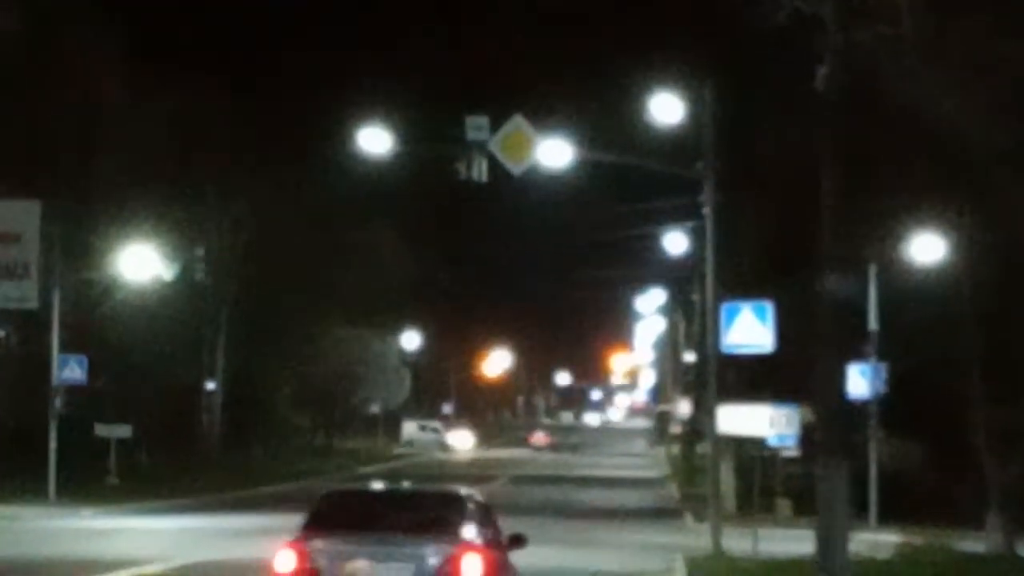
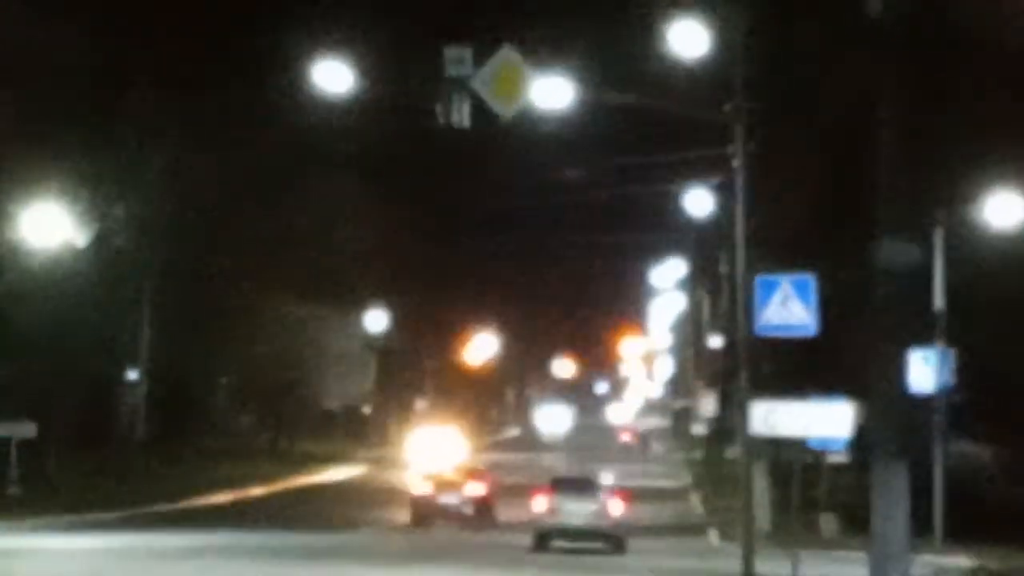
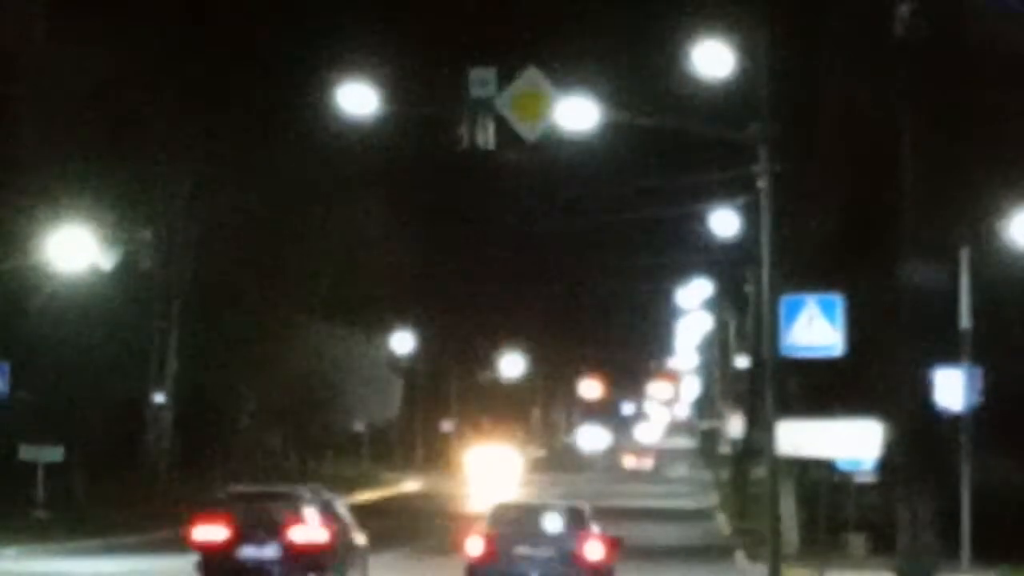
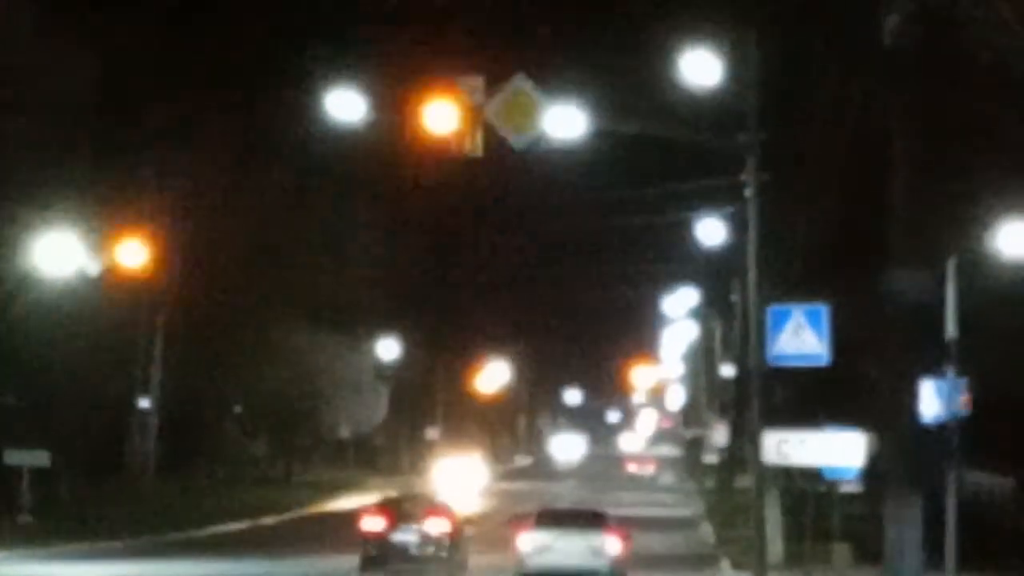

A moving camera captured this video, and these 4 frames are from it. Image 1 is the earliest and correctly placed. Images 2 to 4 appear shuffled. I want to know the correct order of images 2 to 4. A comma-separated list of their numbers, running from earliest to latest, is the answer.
3, 4, 2
